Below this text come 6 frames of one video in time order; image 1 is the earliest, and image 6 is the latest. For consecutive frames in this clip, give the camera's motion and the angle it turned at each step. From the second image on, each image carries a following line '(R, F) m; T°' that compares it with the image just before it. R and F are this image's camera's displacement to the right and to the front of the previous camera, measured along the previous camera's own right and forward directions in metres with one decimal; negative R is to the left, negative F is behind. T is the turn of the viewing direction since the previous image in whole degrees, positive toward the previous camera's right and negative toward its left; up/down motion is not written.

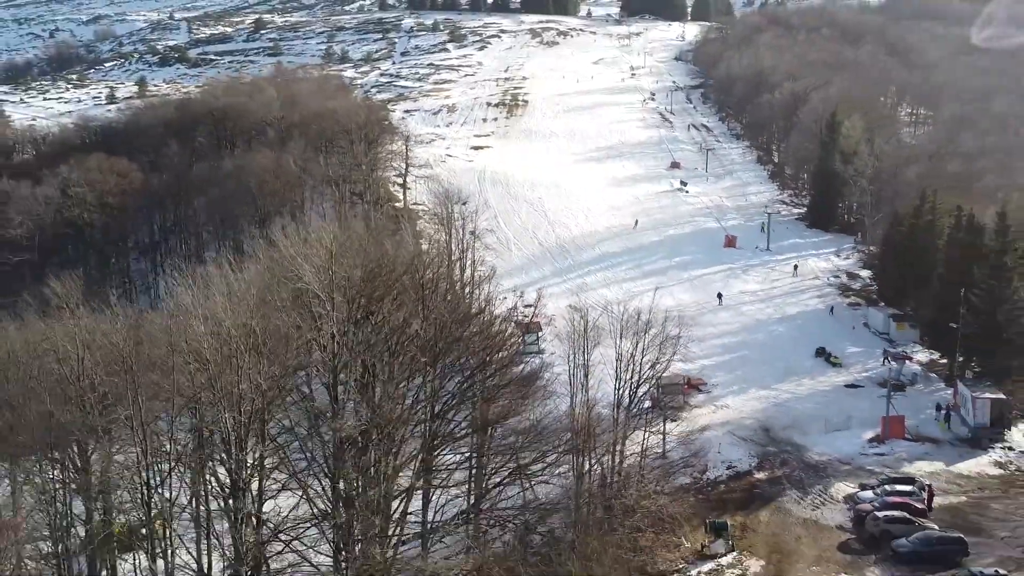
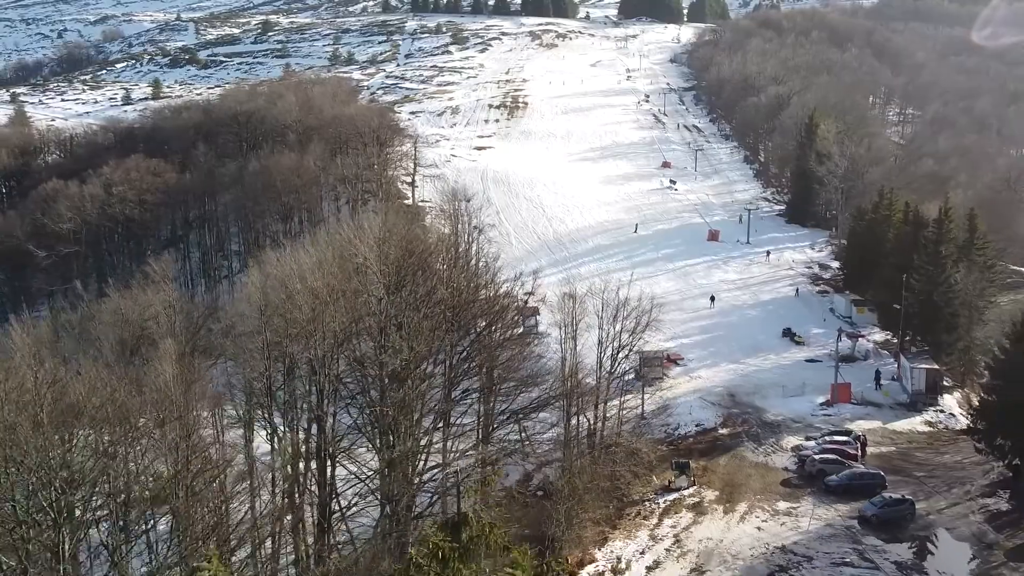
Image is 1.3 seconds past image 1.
(0.0, -4.0) m; 0°
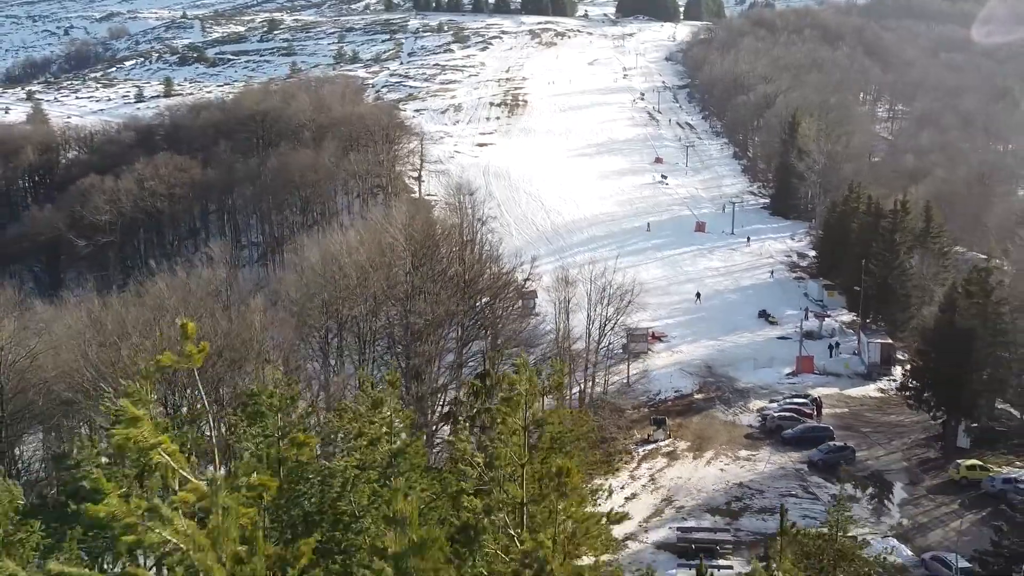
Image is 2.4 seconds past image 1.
(0.0, -3.6) m; 0°
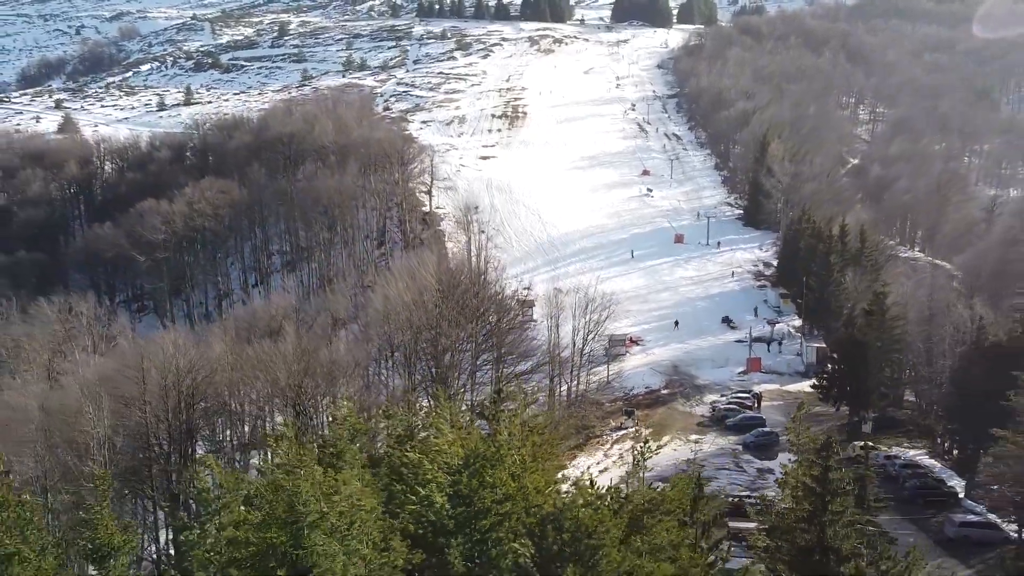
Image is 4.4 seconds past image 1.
(0.0, -7.0) m; 0°
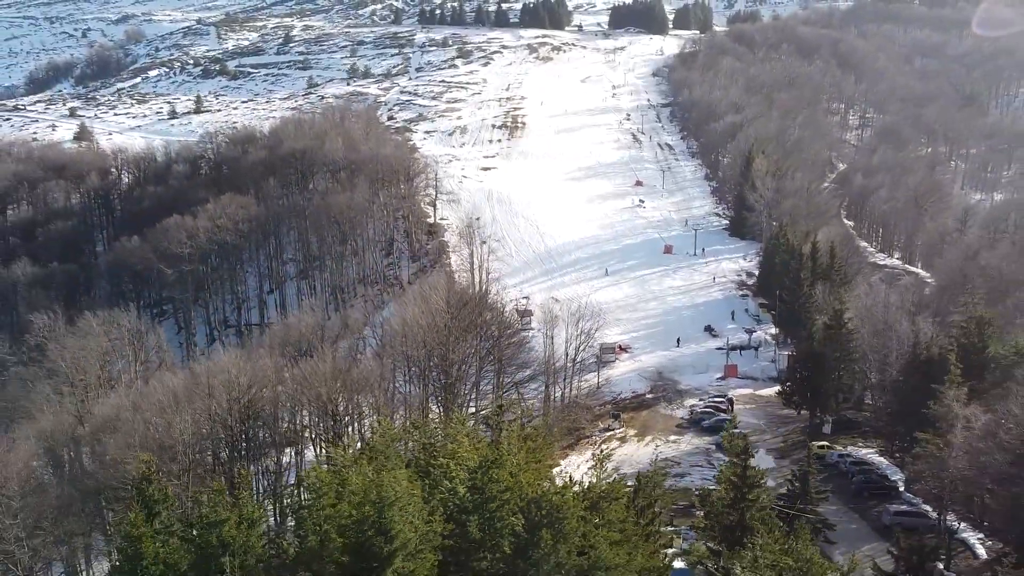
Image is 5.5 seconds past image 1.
(0.0, -4.1) m; 0°
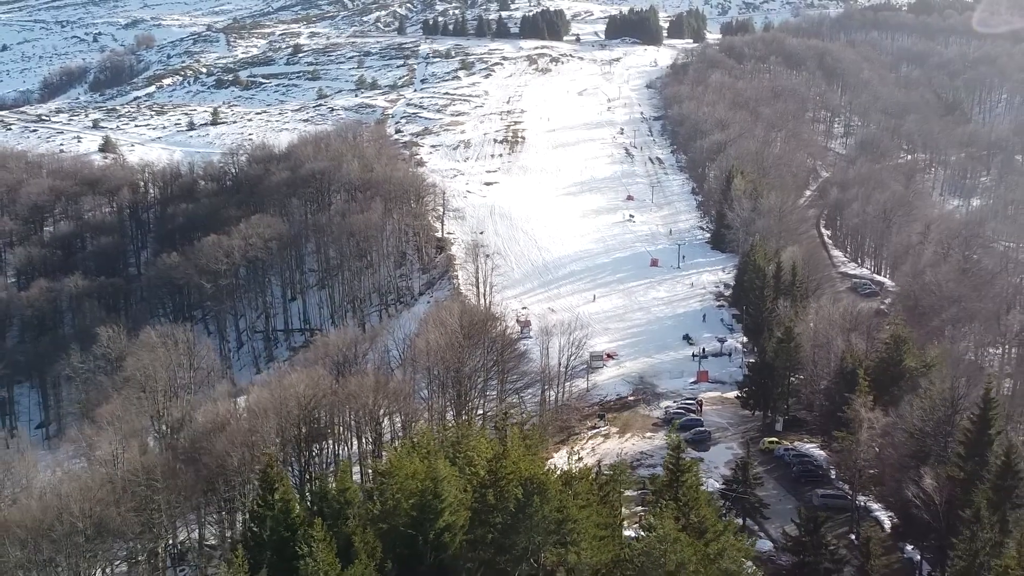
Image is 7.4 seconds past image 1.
(-0.1, -6.7) m; 0°
